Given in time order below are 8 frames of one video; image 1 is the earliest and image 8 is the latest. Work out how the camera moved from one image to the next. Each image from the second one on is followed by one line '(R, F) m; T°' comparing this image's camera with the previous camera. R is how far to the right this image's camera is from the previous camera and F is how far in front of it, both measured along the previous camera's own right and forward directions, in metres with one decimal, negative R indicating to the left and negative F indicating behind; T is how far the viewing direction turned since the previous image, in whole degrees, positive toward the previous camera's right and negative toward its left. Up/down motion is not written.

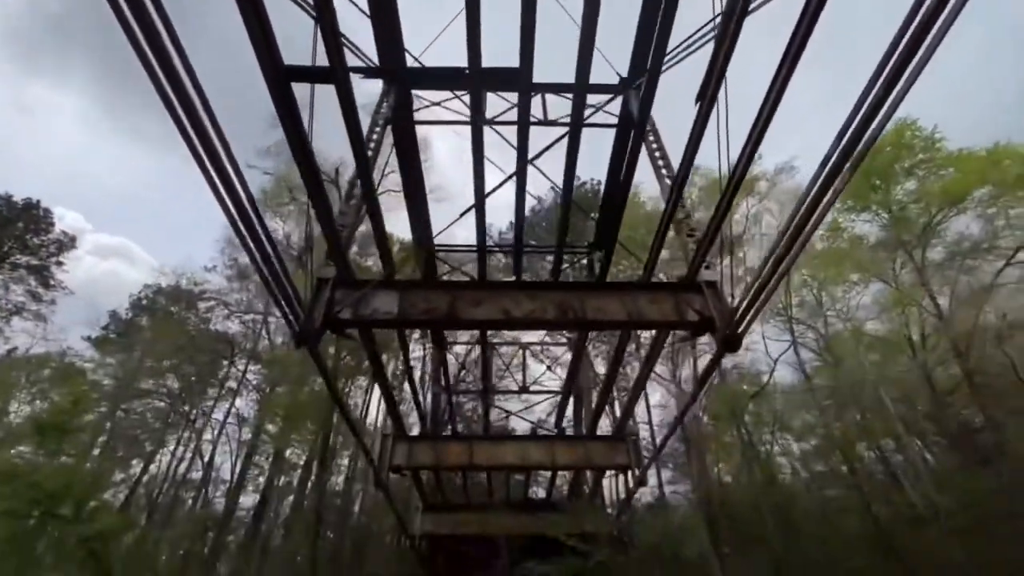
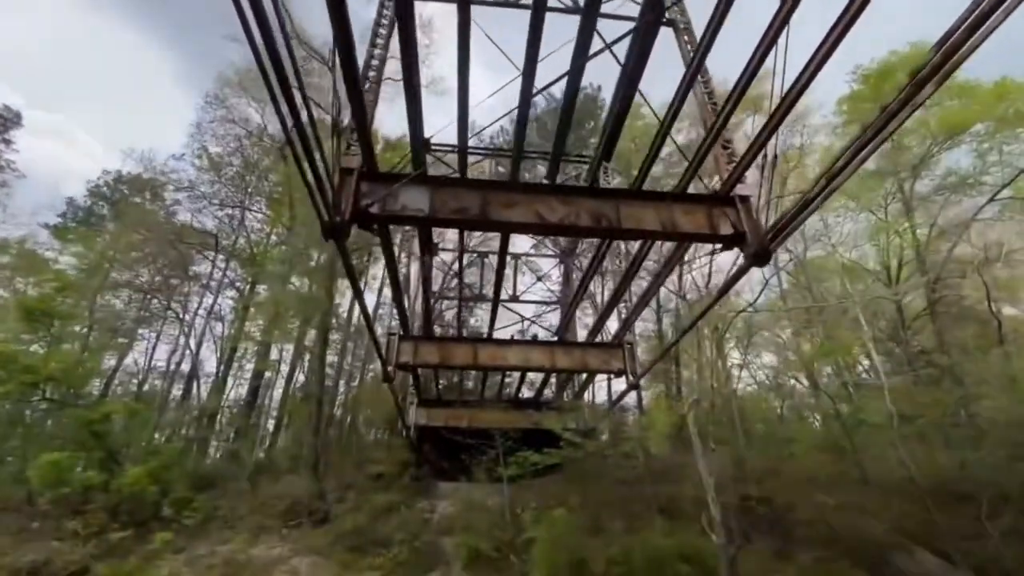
(-0.8, +0.1) m; +4°
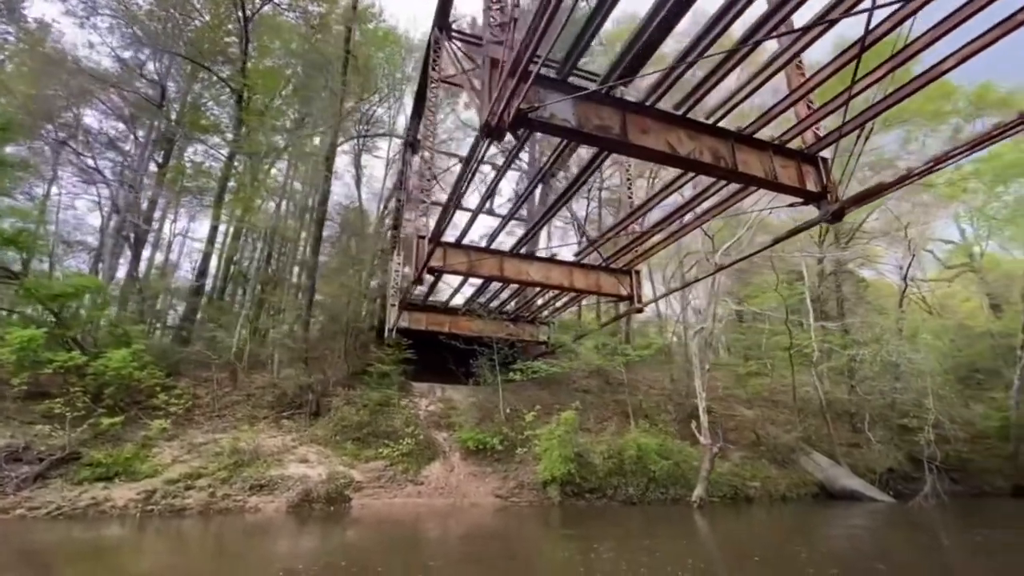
(-3.0, +0.2) m; +14°
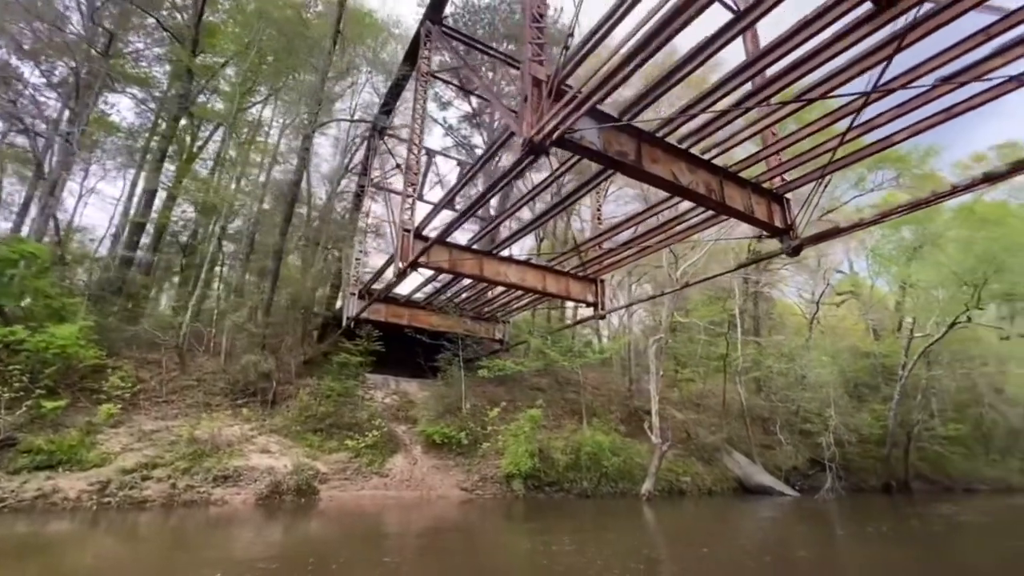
(-1.3, -0.2) m; +9°
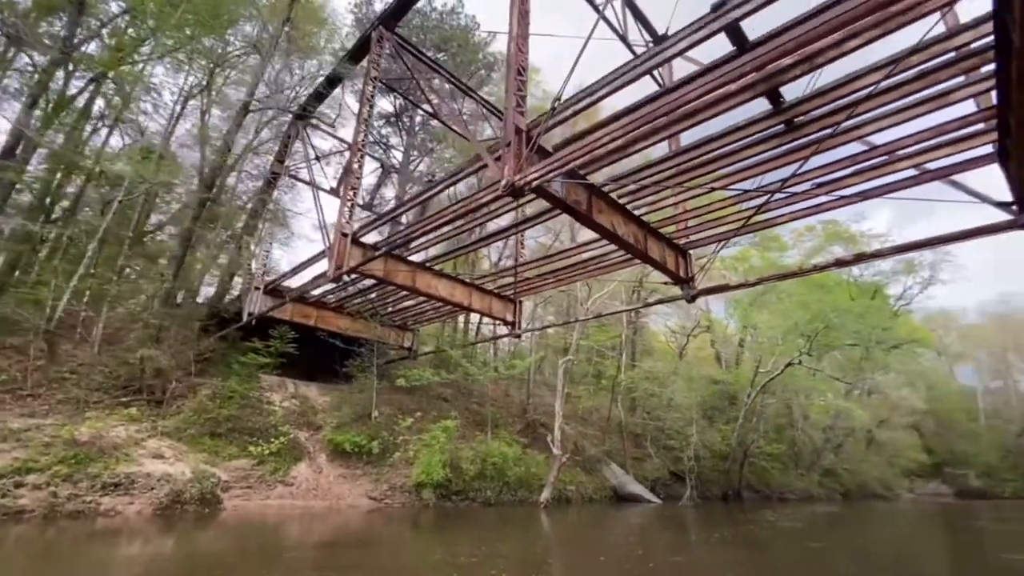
(-1.1, -0.4) m; +14°
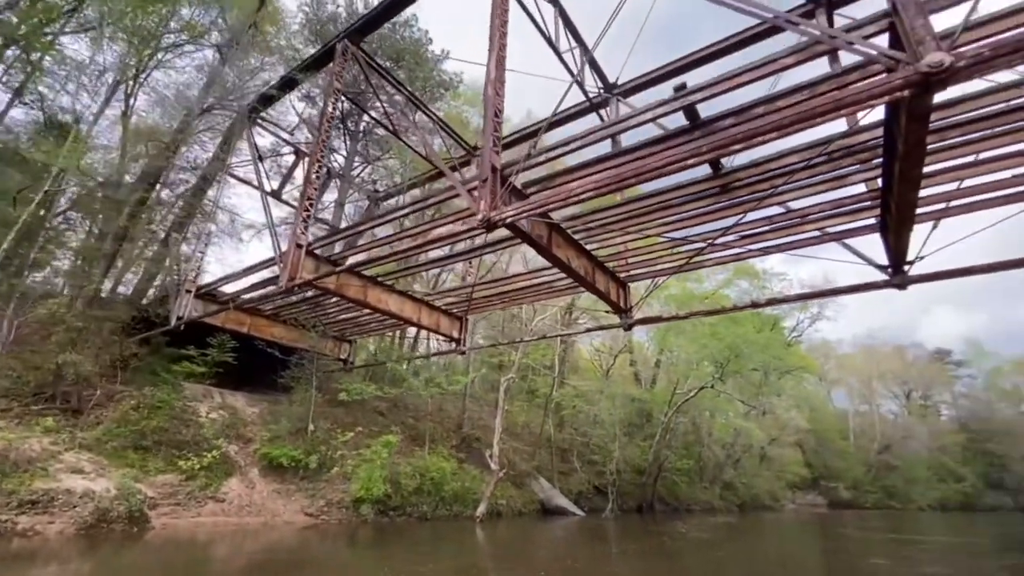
(-0.6, -0.5) m; +9°
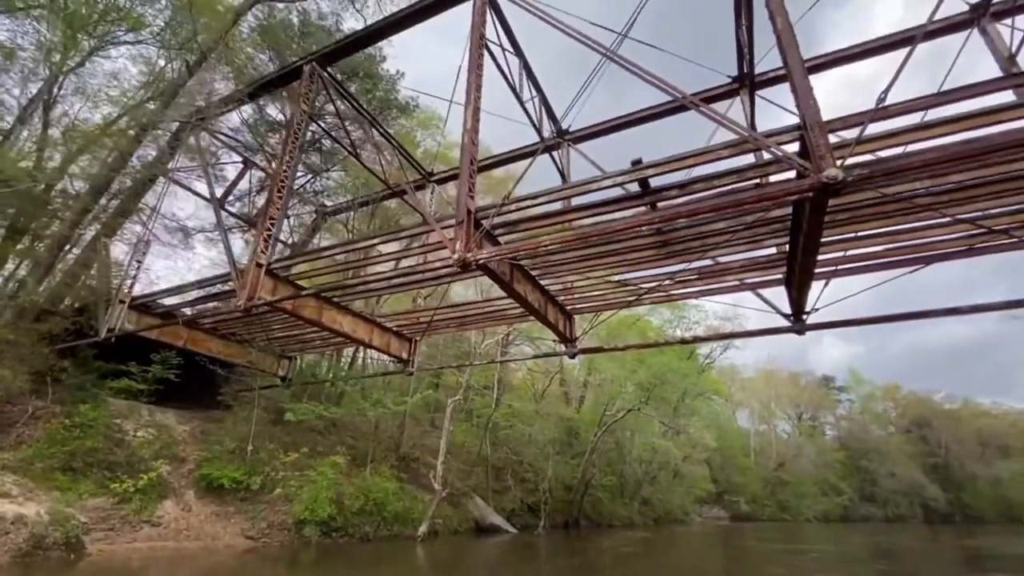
(-0.6, -0.7) m; +8°
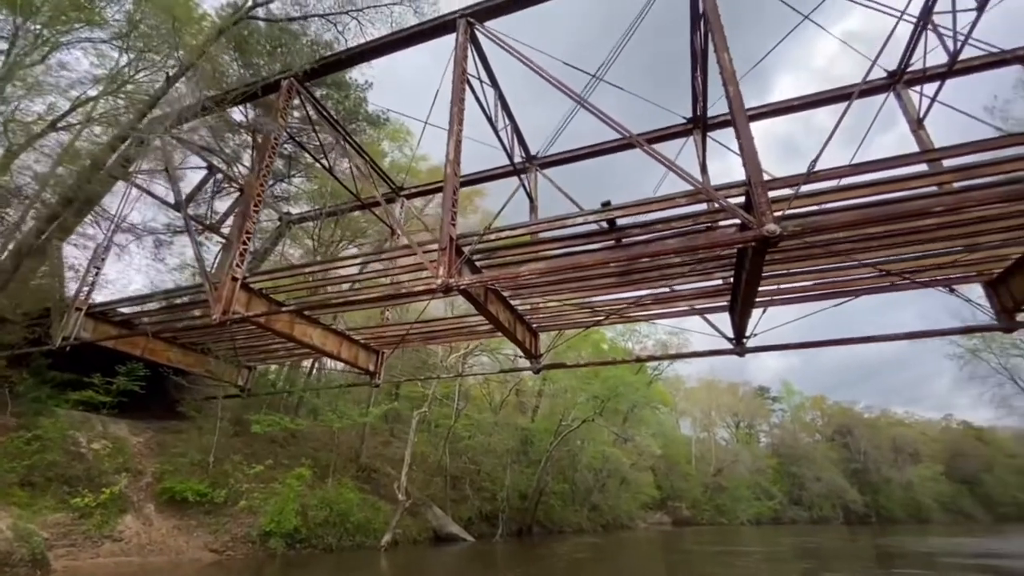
(-0.4, -0.6) m; +6°
